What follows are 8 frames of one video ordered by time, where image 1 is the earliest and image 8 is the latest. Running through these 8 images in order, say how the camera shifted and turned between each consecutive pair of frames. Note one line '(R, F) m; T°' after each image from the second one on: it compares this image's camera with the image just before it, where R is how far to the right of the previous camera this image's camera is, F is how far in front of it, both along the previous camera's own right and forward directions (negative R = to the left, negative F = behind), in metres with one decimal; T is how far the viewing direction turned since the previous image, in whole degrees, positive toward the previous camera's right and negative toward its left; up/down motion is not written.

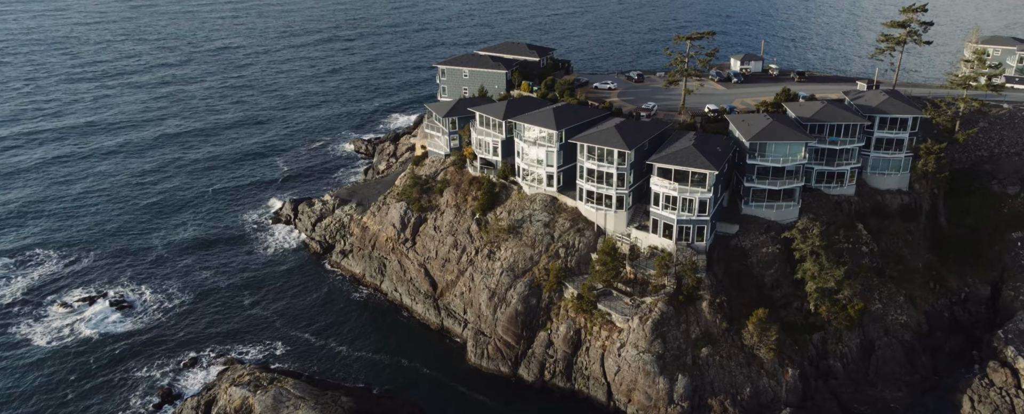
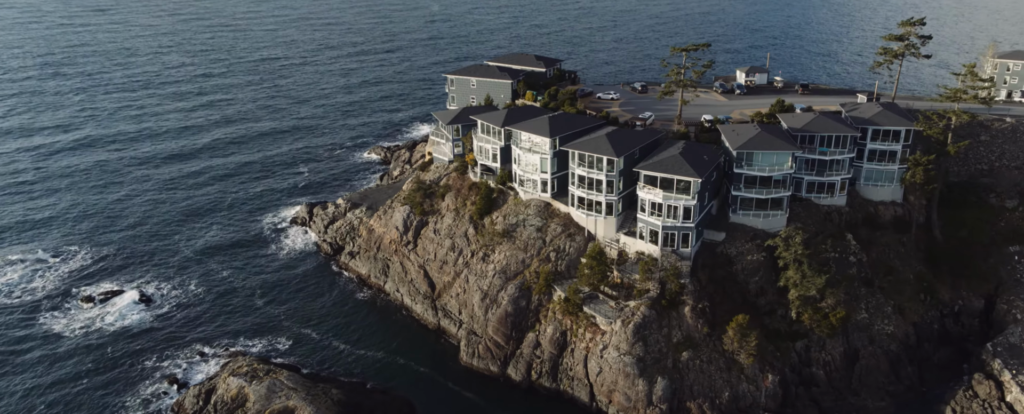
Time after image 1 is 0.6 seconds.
(+3.3, -1.6) m; -3°
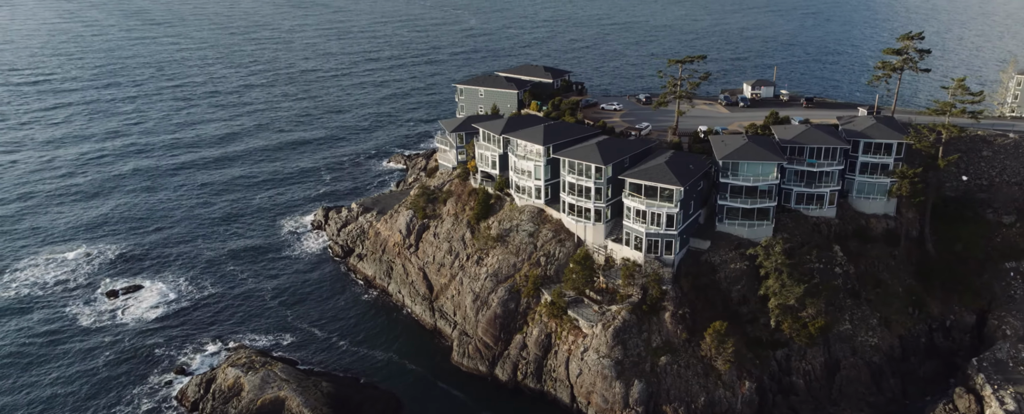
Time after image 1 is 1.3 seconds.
(+3.7, -1.6) m; -3°
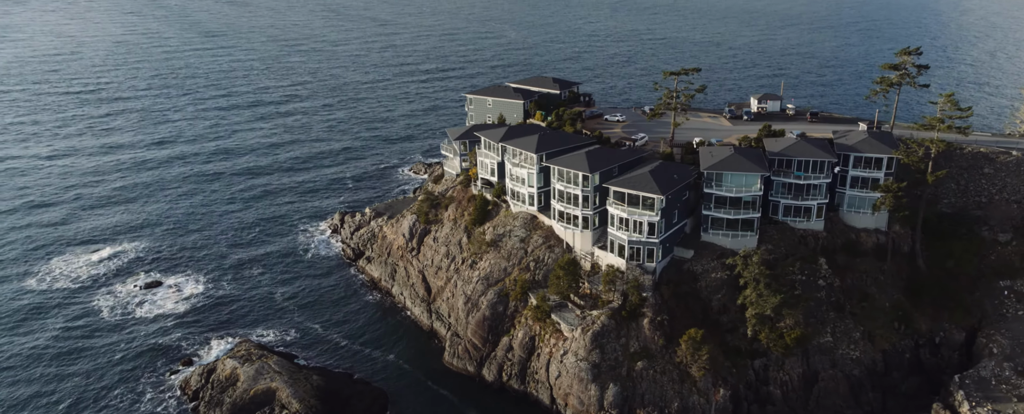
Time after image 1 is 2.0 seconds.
(+4.1, -1.7) m; -3°
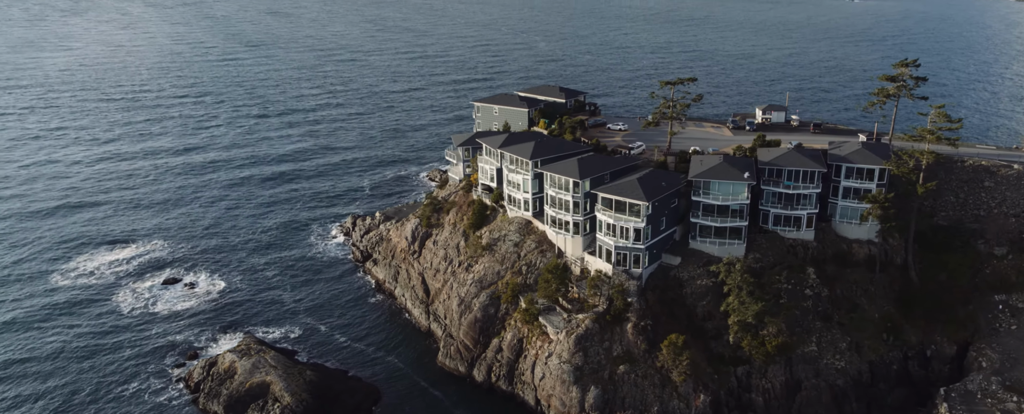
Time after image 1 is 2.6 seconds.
(+3.3, -1.2) m; -3°
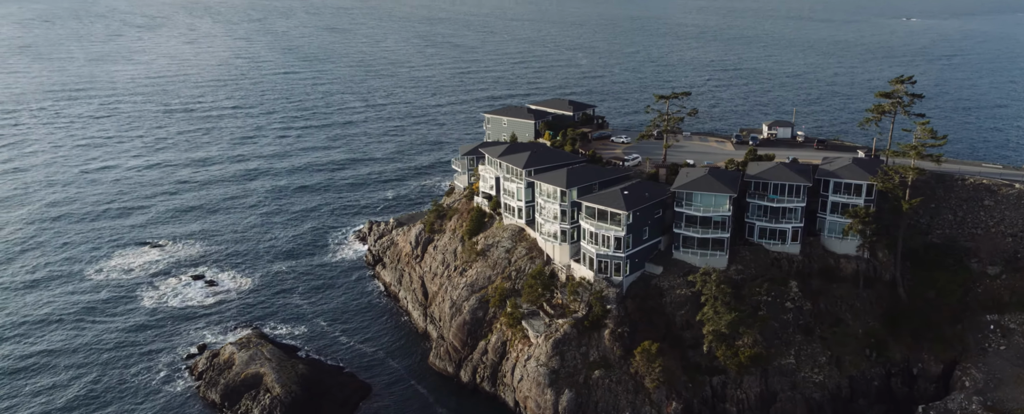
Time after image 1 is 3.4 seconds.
(+4.8, -1.6) m; -4°
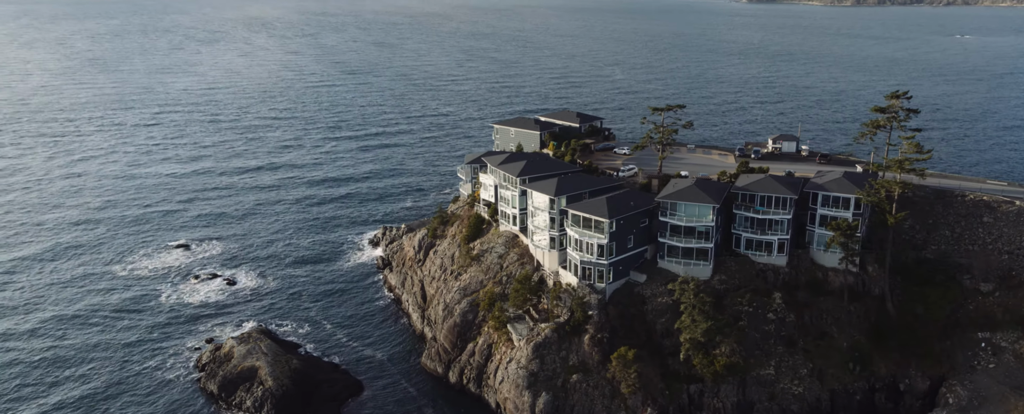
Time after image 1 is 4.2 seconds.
(+4.4, -1.3) m; -3°
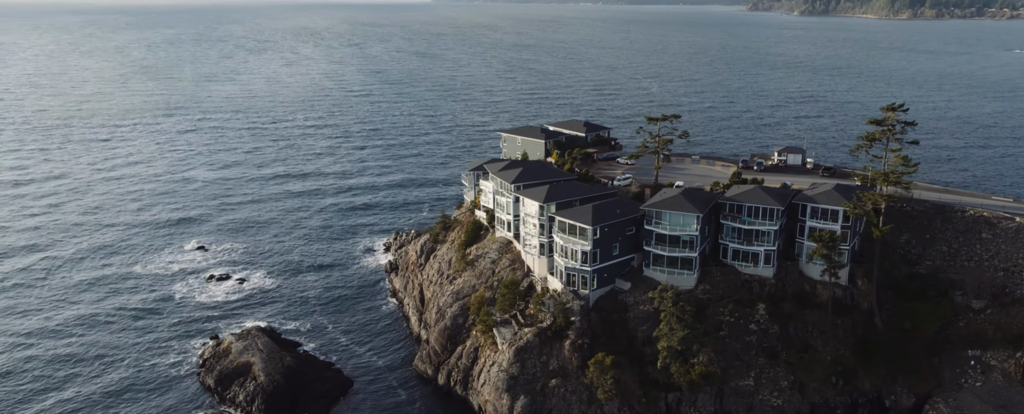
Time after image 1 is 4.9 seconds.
(+4.2, -1.0) m; -3°
